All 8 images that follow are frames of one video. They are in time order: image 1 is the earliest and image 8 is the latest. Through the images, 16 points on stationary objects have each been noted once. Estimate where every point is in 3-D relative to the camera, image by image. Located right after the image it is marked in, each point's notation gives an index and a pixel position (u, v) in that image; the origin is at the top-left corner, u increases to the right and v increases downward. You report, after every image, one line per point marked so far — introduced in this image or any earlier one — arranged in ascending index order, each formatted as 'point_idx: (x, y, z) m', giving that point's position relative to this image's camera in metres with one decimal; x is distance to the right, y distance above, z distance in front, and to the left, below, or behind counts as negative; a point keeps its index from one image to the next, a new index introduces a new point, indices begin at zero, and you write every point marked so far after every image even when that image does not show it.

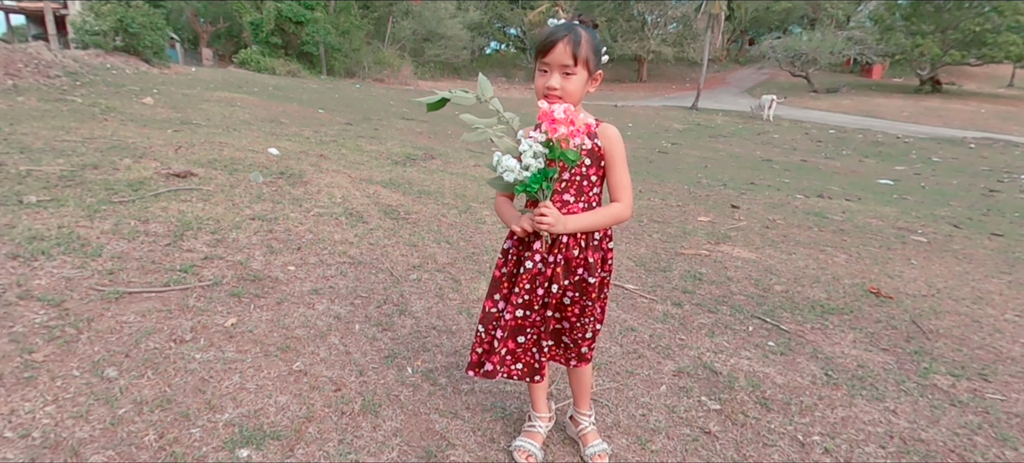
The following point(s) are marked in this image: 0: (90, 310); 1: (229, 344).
0: (-1.3, -0.2, +1.7) m
1: (-0.9, -0.3, +1.7) m
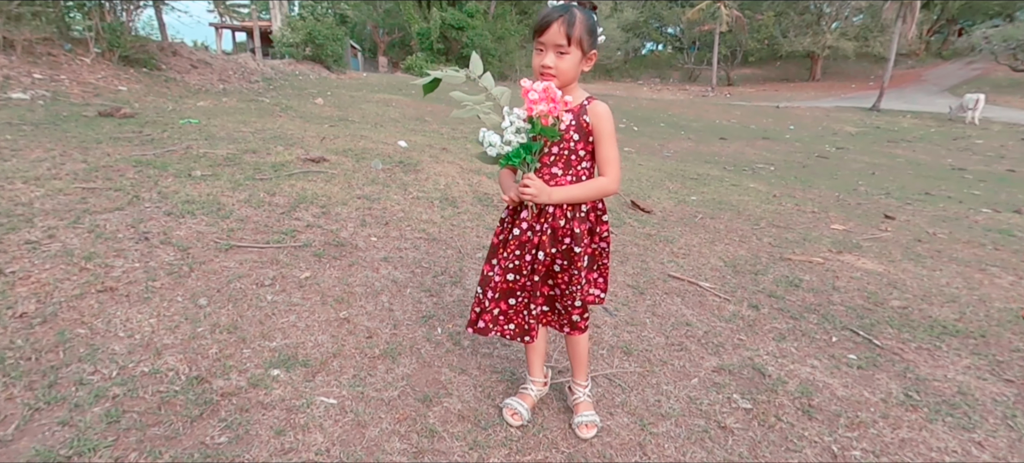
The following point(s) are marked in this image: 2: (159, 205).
0: (-1.2, -0.1, +2.2) m
1: (-0.8, -0.2, +2.0) m
2: (-1.7, +0.1, +2.7) m
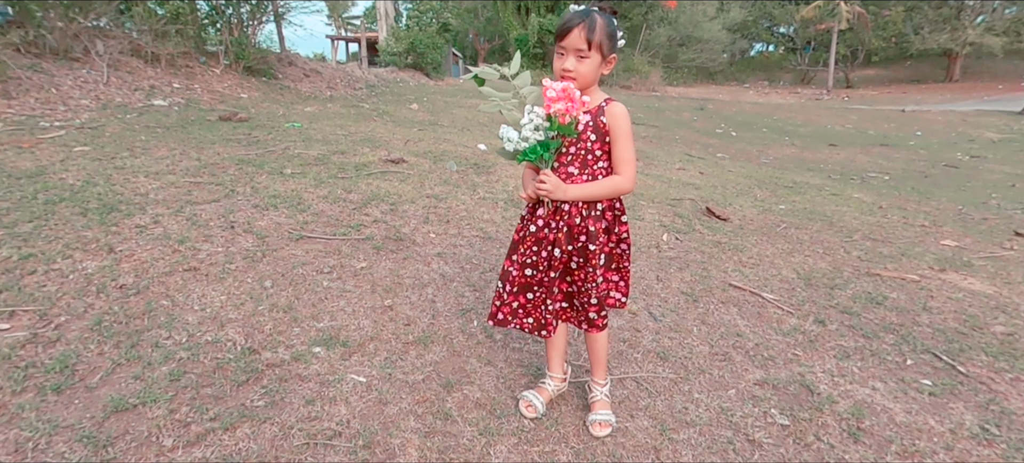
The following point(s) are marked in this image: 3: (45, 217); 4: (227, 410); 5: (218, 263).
0: (-1.0, -0.1, +2.4) m
1: (-0.6, -0.2, +2.2) m
2: (-1.4, +0.2, +3.0) m
3: (-2.0, +0.1, +2.4) m
4: (-0.7, -0.5, +1.4) m
5: (-1.2, -0.1, +2.2) m
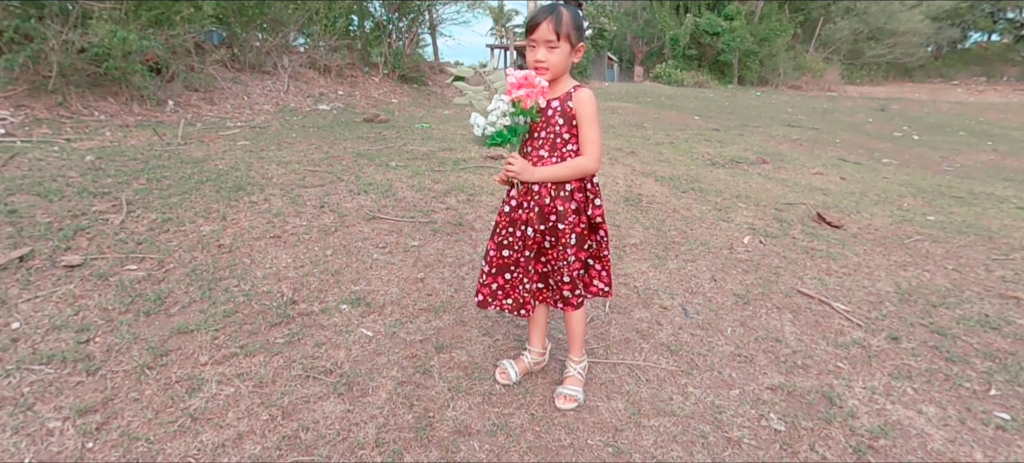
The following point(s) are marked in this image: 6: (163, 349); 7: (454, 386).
0: (-0.8, +0.1, +2.8) m
1: (-0.5, -0.1, +2.5) m
2: (-1.0, +0.3, +3.5) m
3: (-1.8, +0.2, +3.1) m
4: (-0.8, -0.4, +1.8) m
5: (-1.0, 0.0, +2.6) m
6: (-1.1, -0.4, +1.7) m
7: (-0.2, -0.5, +1.7) m
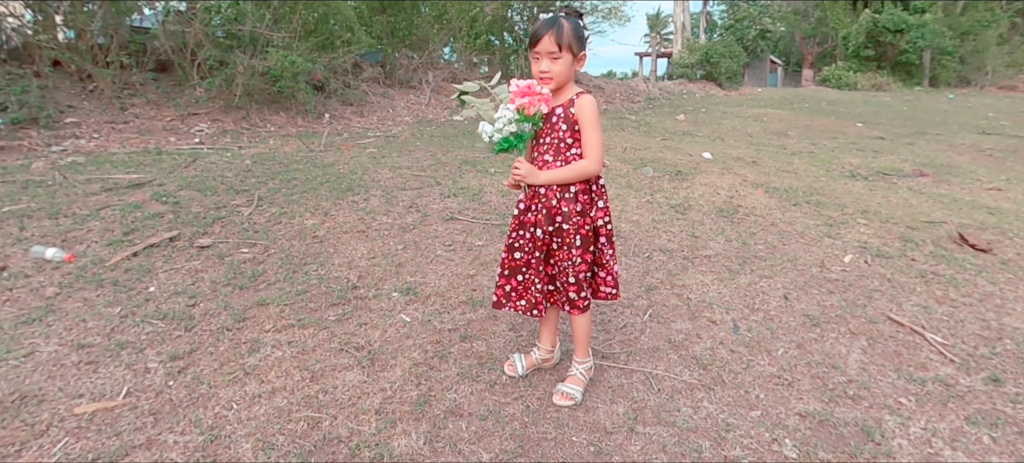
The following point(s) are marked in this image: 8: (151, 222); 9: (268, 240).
0: (-0.5, +0.1, +3.1) m
1: (-0.2, -0.1, +2.7) m
2: (-0.5, +0.3, +3.8) m
3: (-1.3, +0.3, +3.6) m
4: (-0.8, -0.3, +2.1) m
5: (-0.7, 0.0, +2.9) m
6: (-1.0, -0.3, +2.1) m
7: (-0.2, -0.5, +1.8) m
8: (-1.9, +0.1, +3.0) m
9: (-1.2, 0.0, +2.8) m
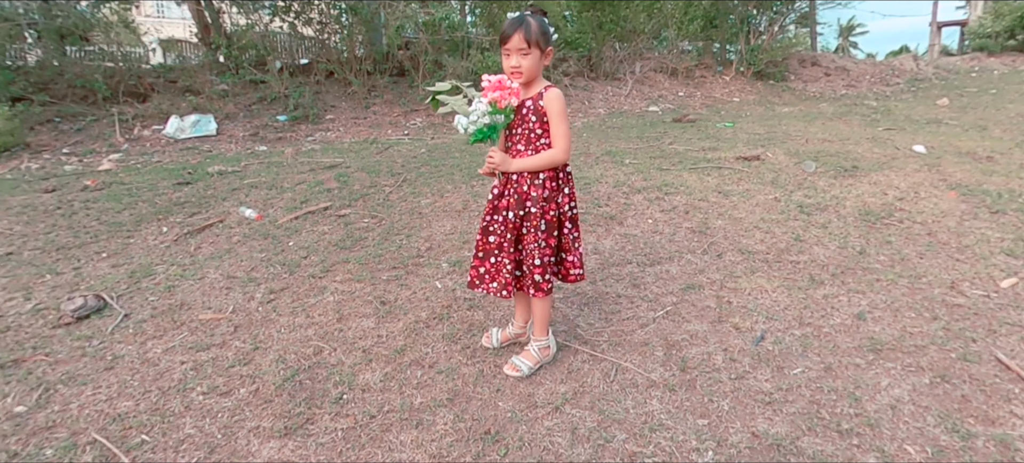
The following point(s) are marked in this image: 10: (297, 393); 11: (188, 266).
0: (+0.1, +0.2, +3.4) m
1: (+0.1, 0.0, +2.9) m
2: (+0.4, +0.4, +4.0) m
3: (-0.5, +0.4, +4.1) m
4: (-0.7, -0.2, +2.6) m
5: (-0.2, +0.1, +3.3) m
6: (-0.9, -0.2, +2.7) m
7: (-0.2, -0.4, +2.1) m
8: (-1.3, +0.3, +3.8) m
9: (-0.8, +0.1, +3.4) m
10: (-0.7, -0.5, +1.8) m
11: (-1.7, -0.2, +2.9) m
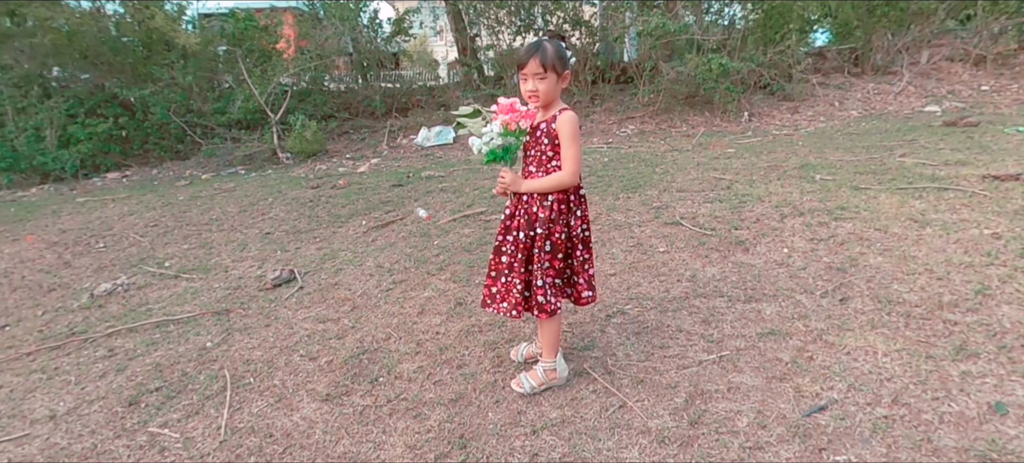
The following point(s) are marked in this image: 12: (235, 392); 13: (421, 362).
0: (+0.8, 0.0, +3.2) m
1: (+0.6, -0.1, +2.8) m
2: (+1.4, +0.3, +3.6) m
3: (+0.7, +0.3, +4.2) m
4: (-0.2, -0.2, +2.8) m
5: (+0.5, 0.0, +3.3) m
6: (-0.4, -0.2, +3.0) m
7: (-0.1, -0.4, +2.2) m
8: (-0.2, +0.2, +4.3) m
9: (+0.1, +0.1, +3.6) m
10: (-0.6, -0.5, +2.2) m
11: (-1.0, -0.1, +3.6) m
12: (-1.1, -0.6, +2.2) m
13: (-0.4, -0.5, +2.1) m
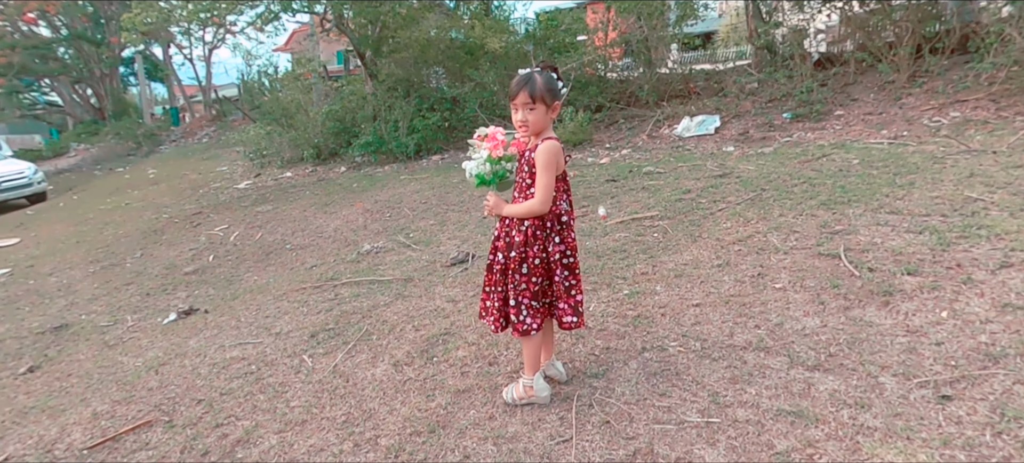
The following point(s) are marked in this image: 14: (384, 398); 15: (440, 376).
0: (+1.4, -0.1, +2.7) m
1: (+1.0, -0.2, +2.4) m
2: (+2.2, +0.1, +2.7) m
3: (+1.8, +0.2, +3.5) m
4: (+0.3, -0.3, +2.9) m
5: (+1.2, -0.1, +2.9) m
6: (+0.3, -0.2, +3.2) m
7: (+0.1, -0.5, +2.3) m
8: (+1.2, +0.2, +4.1) m
9: (+1.0, 0.0, +3.4) m
10: (-0.4, -0.5, +2.6) m
11: (+0.1, -0.1, +4.0) m
12: (-0.8, -0.6, +2.9) m
13: (-0.2, -0.5, +2.4) m
14: (-0.5, -0.7, +2.2) m
15: (-0.3, -0.6, +2.3) m
